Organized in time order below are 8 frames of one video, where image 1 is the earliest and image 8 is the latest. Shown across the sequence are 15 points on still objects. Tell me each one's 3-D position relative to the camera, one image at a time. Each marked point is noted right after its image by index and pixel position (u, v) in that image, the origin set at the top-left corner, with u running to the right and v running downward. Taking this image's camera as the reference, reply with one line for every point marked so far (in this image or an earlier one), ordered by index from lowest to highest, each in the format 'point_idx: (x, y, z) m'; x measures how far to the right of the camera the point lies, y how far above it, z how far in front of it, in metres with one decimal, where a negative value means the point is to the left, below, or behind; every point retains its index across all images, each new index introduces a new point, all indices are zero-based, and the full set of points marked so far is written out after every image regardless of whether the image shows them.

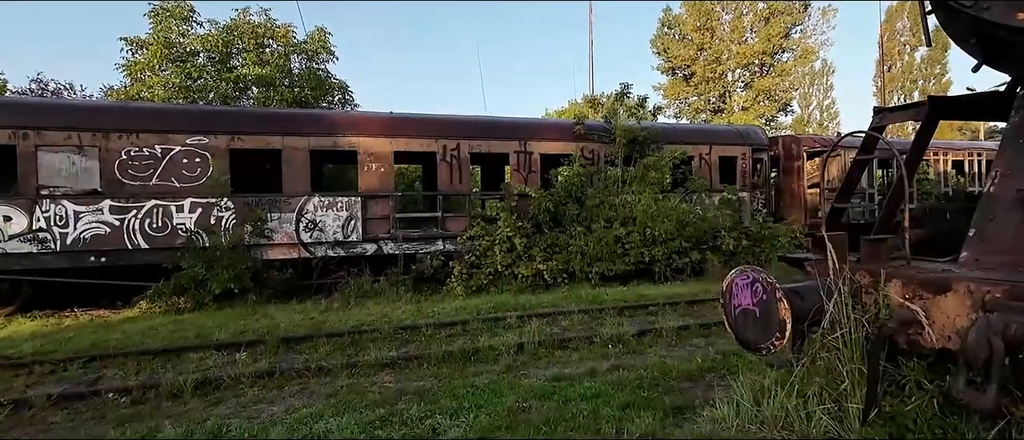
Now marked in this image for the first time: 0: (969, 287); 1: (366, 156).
0: (+2.4, -0.4, +2.6) m
1: (-3.2, +1.4, +10.9) m
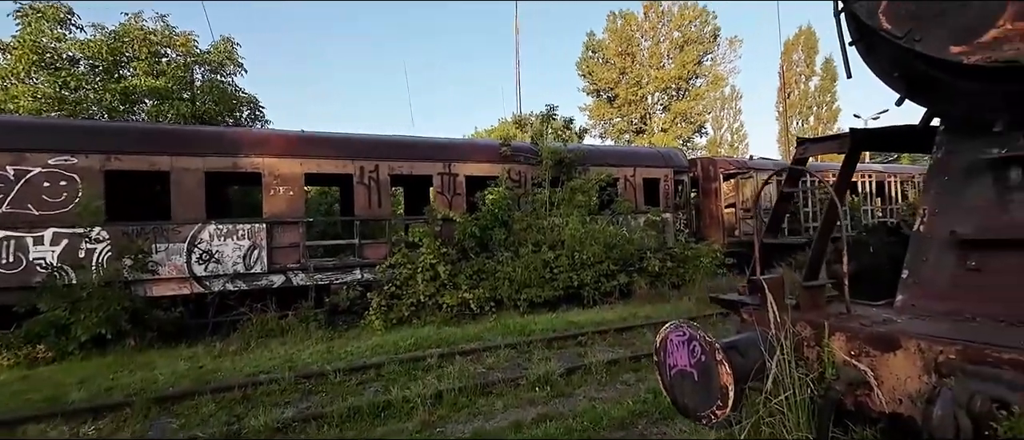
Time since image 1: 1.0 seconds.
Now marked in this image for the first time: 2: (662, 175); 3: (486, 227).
0: (+1.9, -0.6, +2.3) m
1: (-4.8, +0.8, +9.8) m
2: (+4.5, +1.4, +14.8) m
3: (-0.6, -0.2, +11.1) m
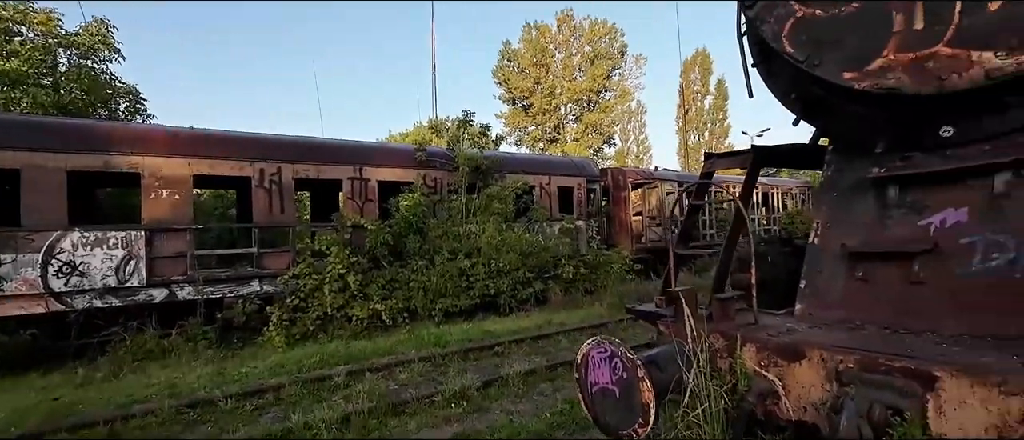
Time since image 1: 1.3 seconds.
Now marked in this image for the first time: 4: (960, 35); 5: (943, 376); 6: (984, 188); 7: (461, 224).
0: (+1.5, -0.7, +2.4) m
1: (-6.3, +0.7, +8.7) m
2: (+2.0, +1.1, +15.2) m
3: (-2.4, -0.3, +10.7) m
4: (+2.3, +0.9, +2.5) m
5: (+1.8, -0.7, +2.1) m
6: (+2.6, +0.2, +2.8) m
7: (-1.2, -0.1, +11.5) m
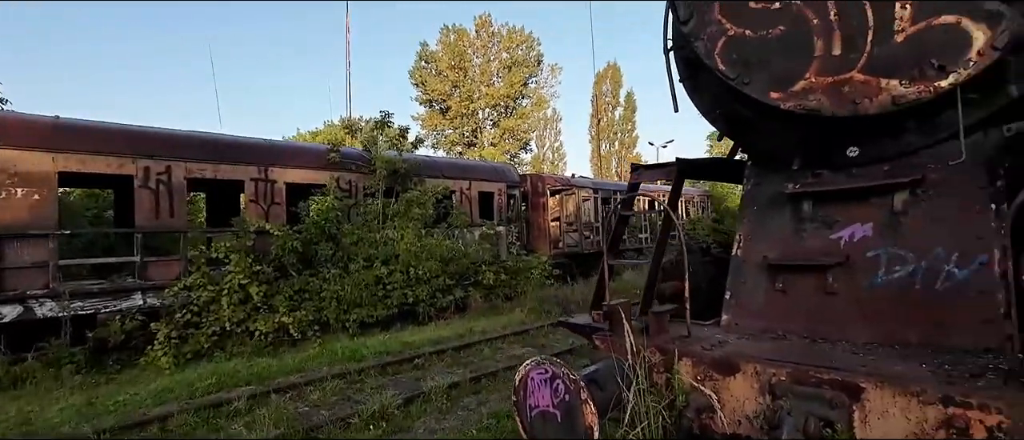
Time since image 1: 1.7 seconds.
0: (+1.2, -0.7, +2.5) m
1: (-7.6, +0.6, +7.4) m
2: (-0.5, +1.0, +15.2) m
3: (-4.1, -0.4, +9.9) m
4: (+1.9, +0.8, +2.7) m
5: (+1.6, -0.7, +2.2) m
6: (+2.3, +0.1, +3.0) m
7: (-3.0, -0.2, +10.9) m
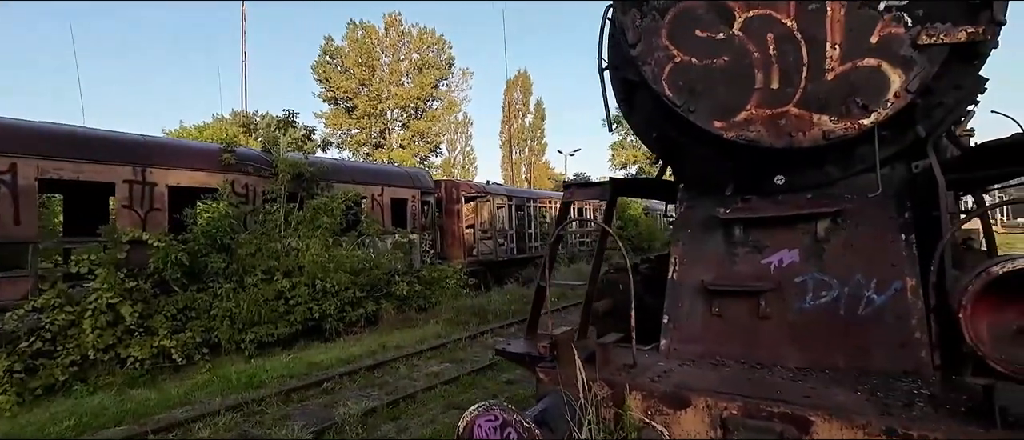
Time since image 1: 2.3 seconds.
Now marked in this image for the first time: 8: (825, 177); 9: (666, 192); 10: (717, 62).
0: (+1.0, -0.9, +2.4) m
1: (-8.6, +0.5, +5.6) m
2: (-3.0, +0.7, +14.6) m
3: (-5.6, -0.6, +8.8) m
4: (+1.6, +0.7, +2.8) m
5: (+1.3, -0.9, +2.2) m
6: (+1.9, -0.1, +3.1) m
7: (-4.7, -0.4, +10.0) m
8: (+2.0, +0.3, +3.2) m
9: (+1.3, +0.2, +4.4) m
10: (+1.2, +0.9, +2.8) m
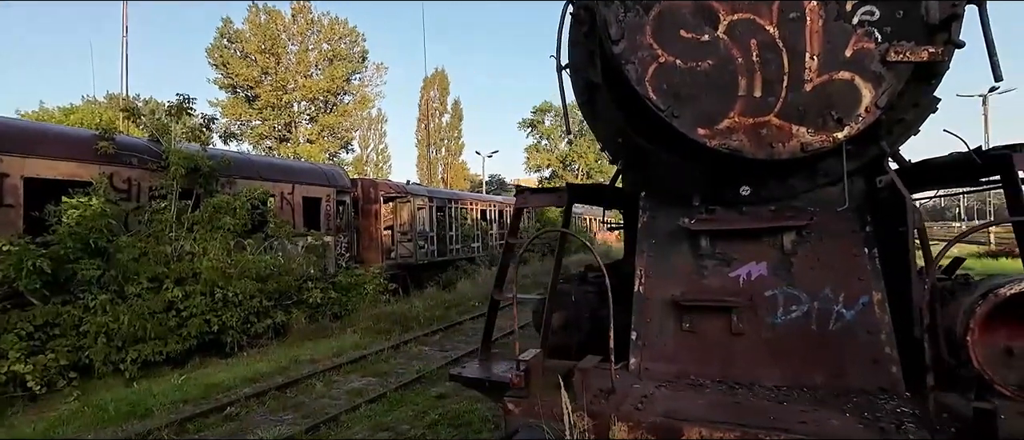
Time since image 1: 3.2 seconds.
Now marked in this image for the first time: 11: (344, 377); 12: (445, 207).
0: (+0.9, -1.0, +2.2) m
1: (-9.1, +0.6, +3.8) m
2: (-5.2, +0.7, +13.6) m
3: (-6.7, -0.6, +7.4) m
4: (+1.5, +0.6, +2.7) m
5: (+1.3, -1.0, +2.1) m
6: (+1.7, -0.2, +3.1) m
7: (-6.0, -0.4, +8.7) m
8: (+1.8, +0.2, +3.2) m
9: (+0.9, +0.2, +4.2) m
10: (+1.0, +0.8, +2.7) m
11: (-2.7, -2.5, +8.0) m
12: (-2.7, +0.5, +19.5) m
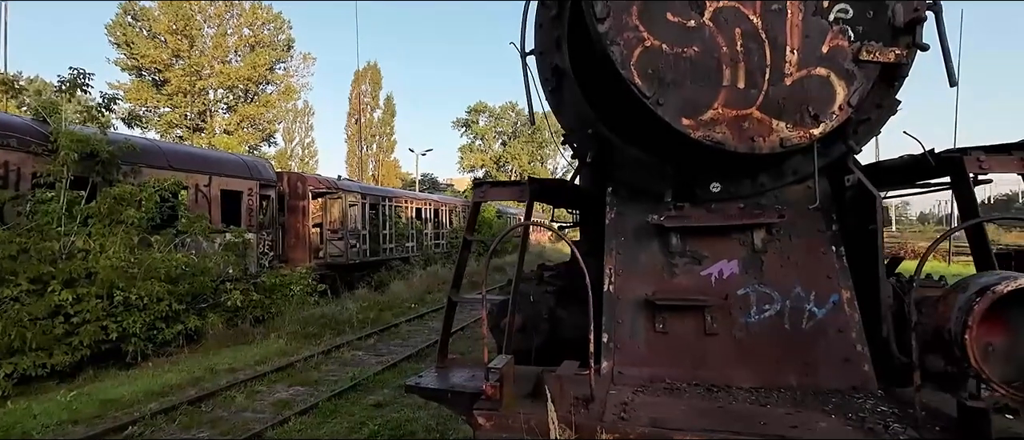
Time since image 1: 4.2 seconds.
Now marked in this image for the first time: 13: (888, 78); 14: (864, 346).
0: (+0.8, -0.9, +2.1) m
1: (-9.3, +0.7, +2.2) m
2: (-6.7, +0.8, +12.5) m
3: (-7.4, -0.5, +6.1) m
4: (+1.4, +0.6, +2.6) m
5: (+1.2, -0.9, +2.0) m
6: (+1.5, -0.1, +3.1) m
7: (-6.9, -0.3, +7.6) m
8: (+1.6, +0.2, +3.1) m
9: (+0.6, +0.2, +4.0) m
10: (+0.9, +0.9, +2.5) m
11: (-3.6, -2.5, +7.3) m
12: (-5.1, +0.6, +18.7) m
13: (+2.2, +0.8, +2.9) m
14: (+1.9, -0.7, +2.7) m
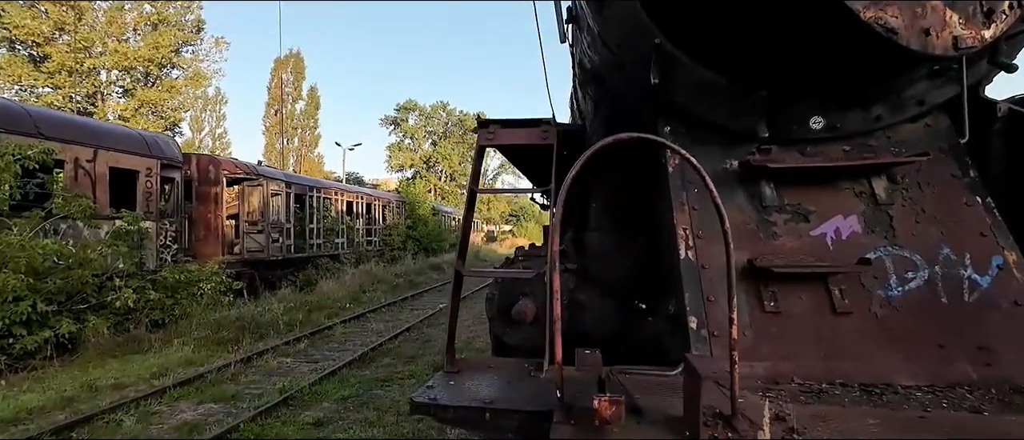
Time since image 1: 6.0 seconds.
0: (+1.1, -0.7, +1.2) m
1: (-8.8, +1.1, -0.1) m
2: (-7.8, +1.1, +10.4) m
3: (-7.6, -0.1, +4.1) m
4: (+1.6, +0.9, +1.9) m
5: (+1.6, -0.7, +1.2) m
6: (+1.7, +0.1, +2.3) m
7: (-7.3, +0.1, +5.5) m
8: (+1.8, +0.5, +2.4) m
9: (+0.6, +0.5, +3.1) m
10: (+1.2, +1.1, +1.7) m
11: (-4.0, -2.2, +5.8) m
12: (-7.1, +0.8, +16.9) m
13: (+2.4, +1.1, +2.3) m
14: (+2.1, -0.4, +2.0) m
